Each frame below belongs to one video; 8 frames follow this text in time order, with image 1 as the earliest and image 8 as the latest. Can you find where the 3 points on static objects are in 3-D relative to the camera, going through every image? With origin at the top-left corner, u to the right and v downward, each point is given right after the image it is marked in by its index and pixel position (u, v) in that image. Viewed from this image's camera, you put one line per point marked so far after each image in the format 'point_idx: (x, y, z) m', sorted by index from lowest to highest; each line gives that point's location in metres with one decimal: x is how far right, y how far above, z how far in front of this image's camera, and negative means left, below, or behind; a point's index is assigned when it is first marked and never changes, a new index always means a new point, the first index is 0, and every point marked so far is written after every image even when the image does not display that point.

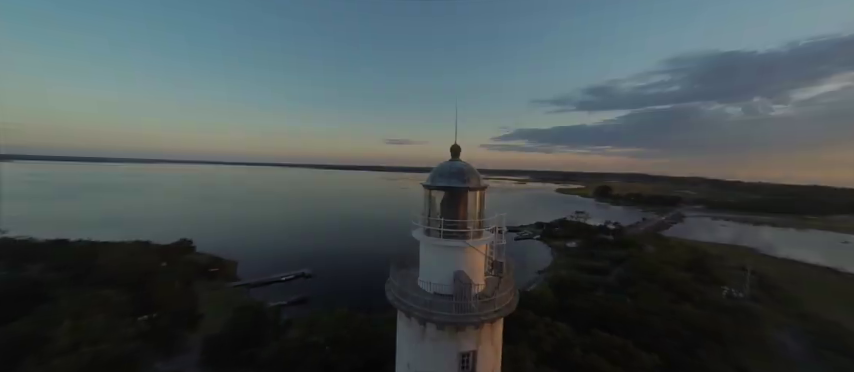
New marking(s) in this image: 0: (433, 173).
0: (+0.1, +0.4, +5.9) m
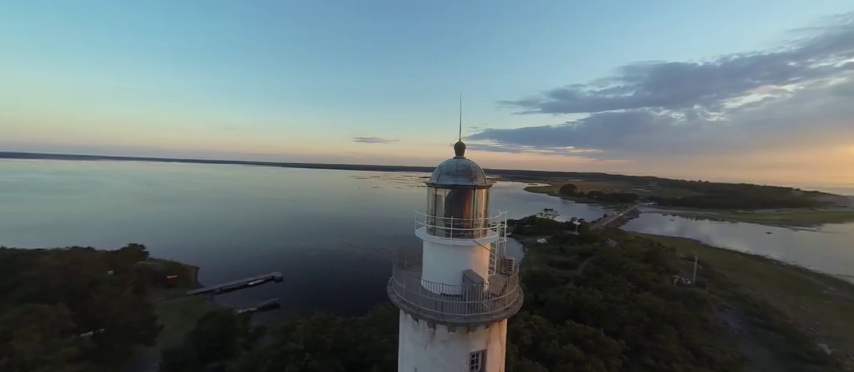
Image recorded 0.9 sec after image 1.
0: (+0.2, +0.3, +5.9) m
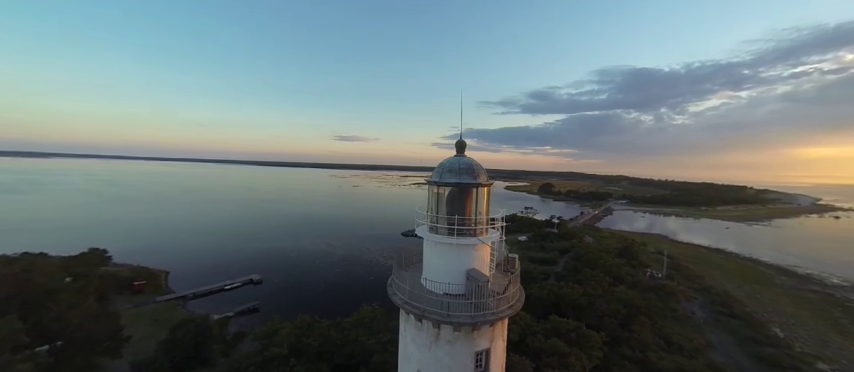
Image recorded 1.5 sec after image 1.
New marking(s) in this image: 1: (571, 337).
0: (+0.3, +0.4, +5.8) m
1: (+6.2, -6.5, +13.0) m
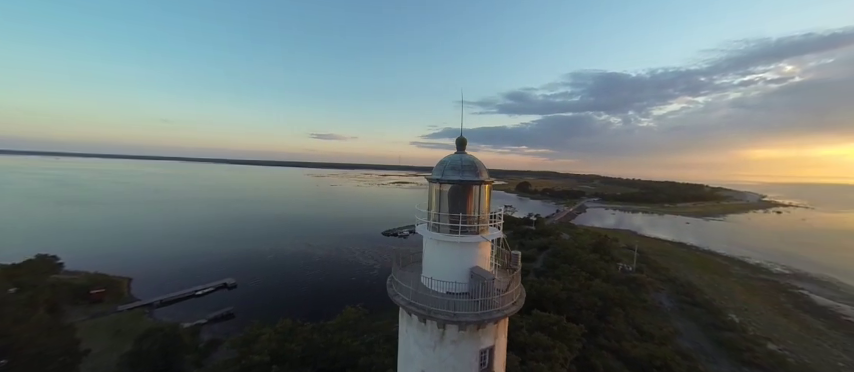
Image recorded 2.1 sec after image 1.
0: (+0.3, +0.4, +5.8) m
1: (+5.6, -6.4, +13.5) m
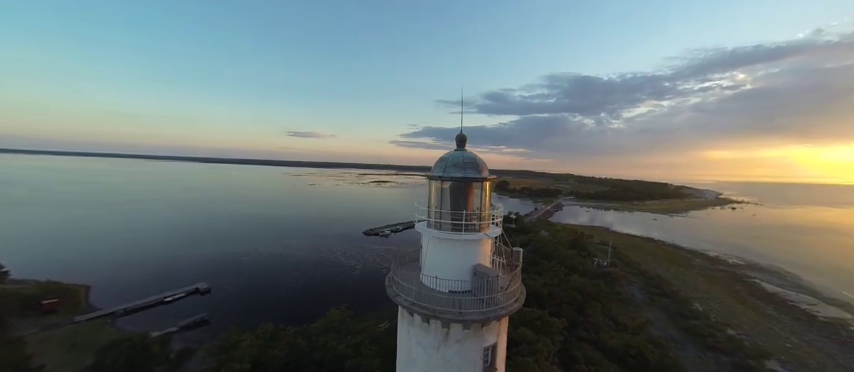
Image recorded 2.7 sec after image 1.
0: (+0.3, +0.4, +5.8) m
1: (+5.0, -6.4, +13.9) m
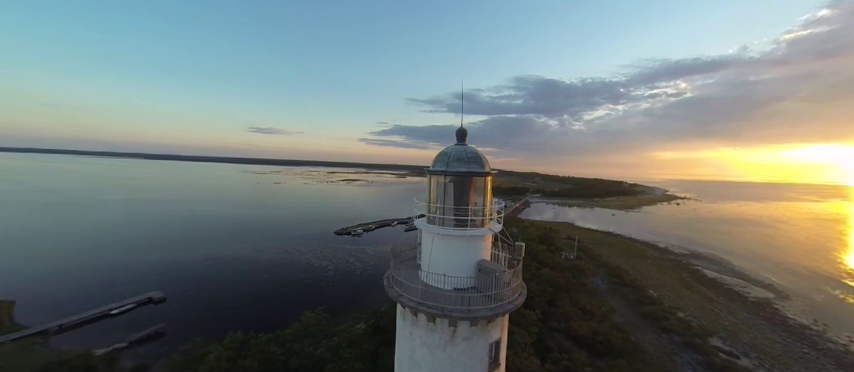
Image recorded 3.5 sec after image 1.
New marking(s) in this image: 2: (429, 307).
0: (+0.3, +0.5, +5.7) m
1: (+4.1, -6.2, +14.3) m
2: (0.0, -2.0, +5.0) m
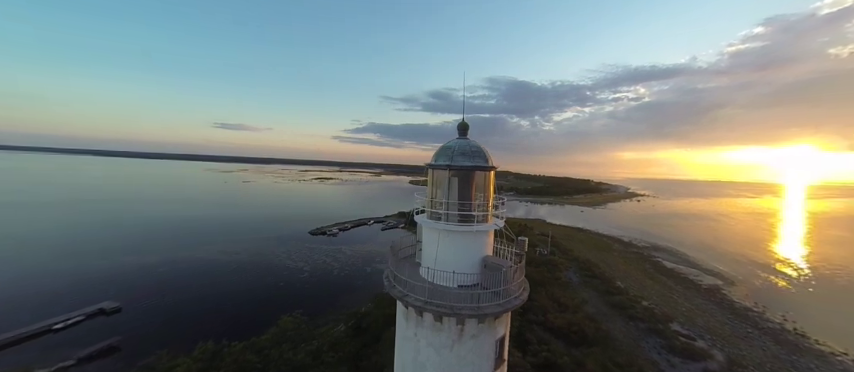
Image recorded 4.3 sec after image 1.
0: (+0.4, +0.6, +5.6) m
1: (+3.3, -6.1, +14.6) m
2: (+0.2, -1.9, +4.9) m
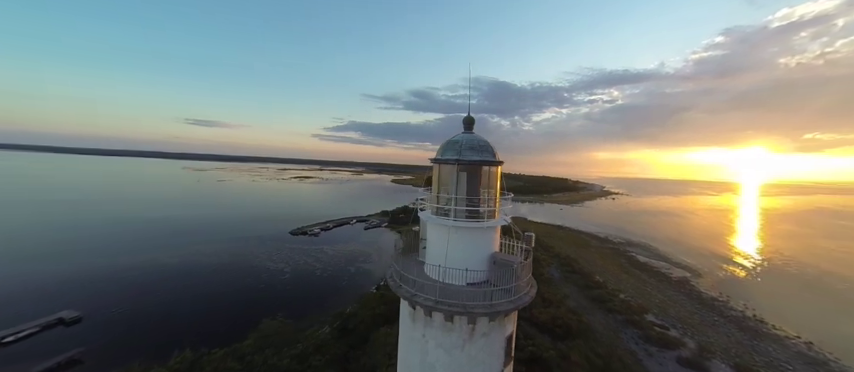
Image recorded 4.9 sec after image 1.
0: (+0.5, +0.7, +5.5) m
1: (+2.7, -6.0, +14.7) m
2: (+0.3, -1.8, +4.8) m
